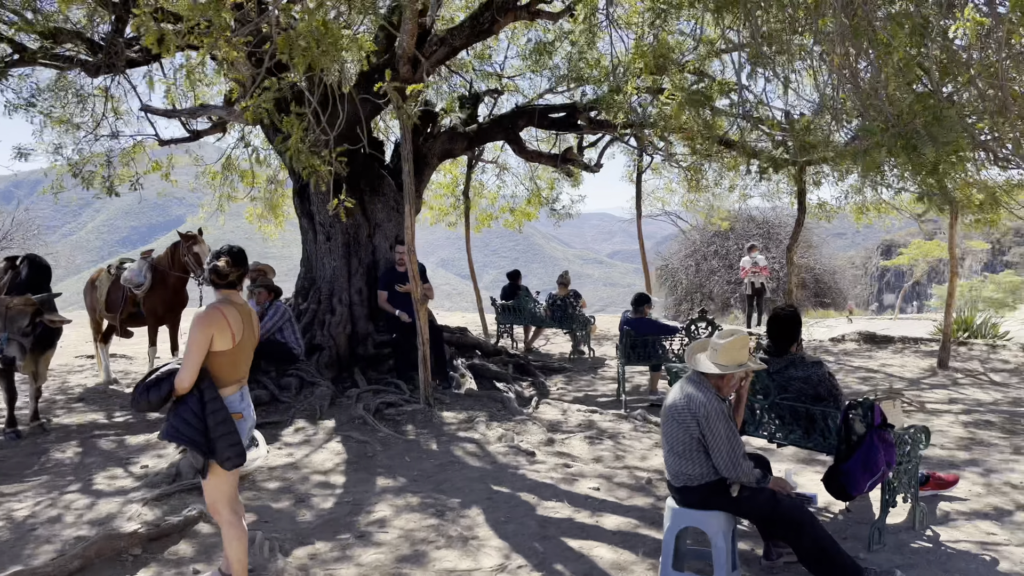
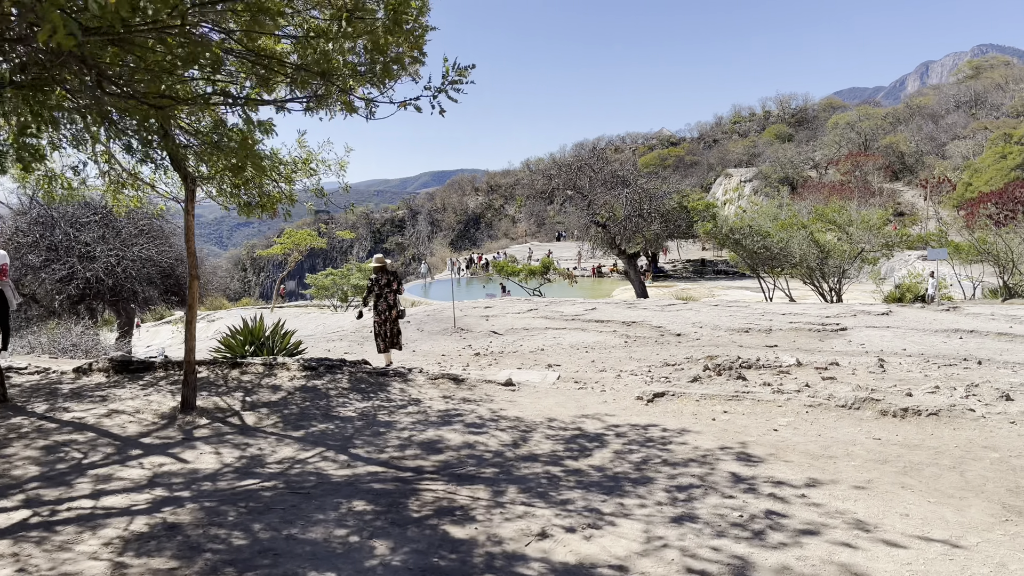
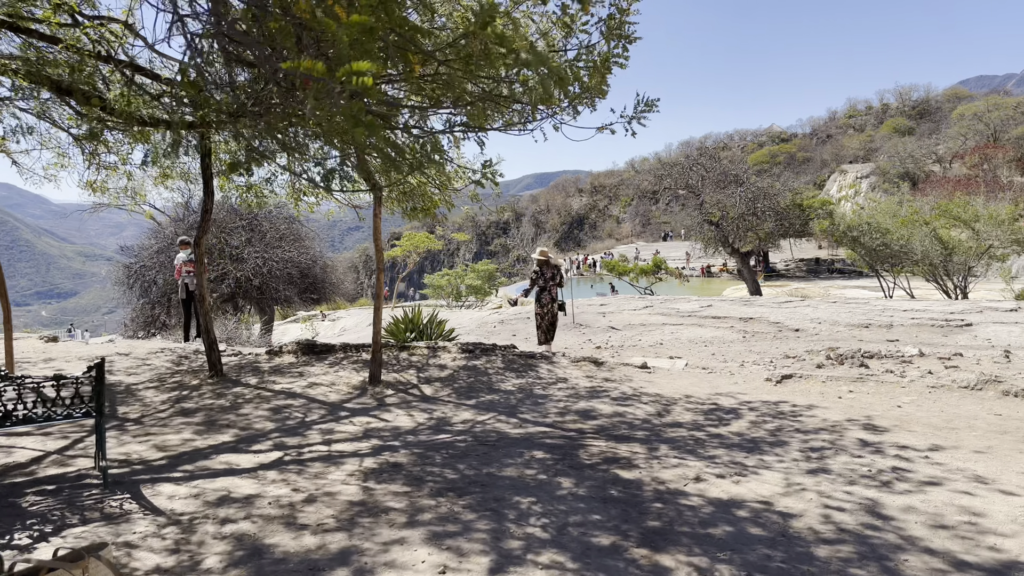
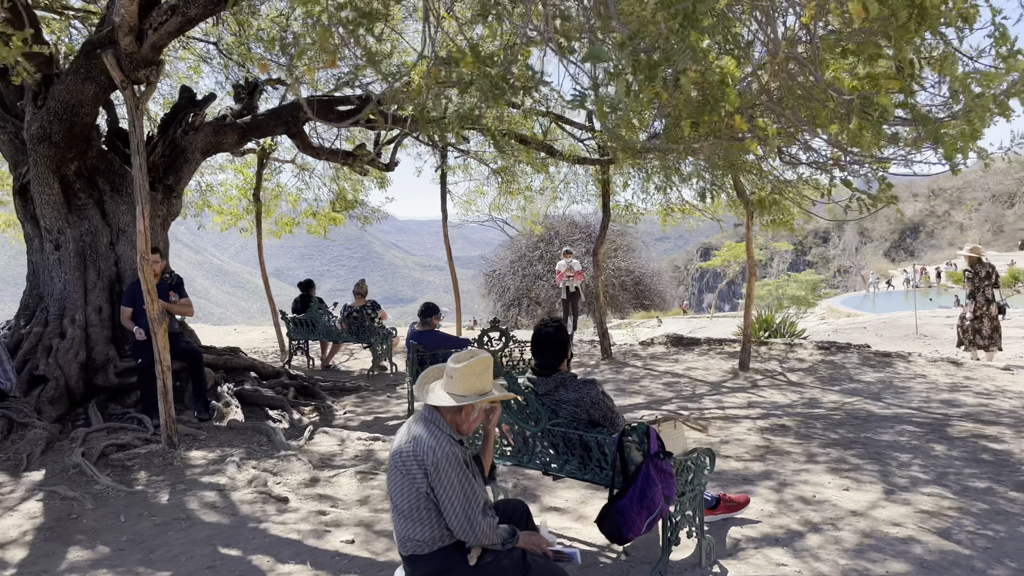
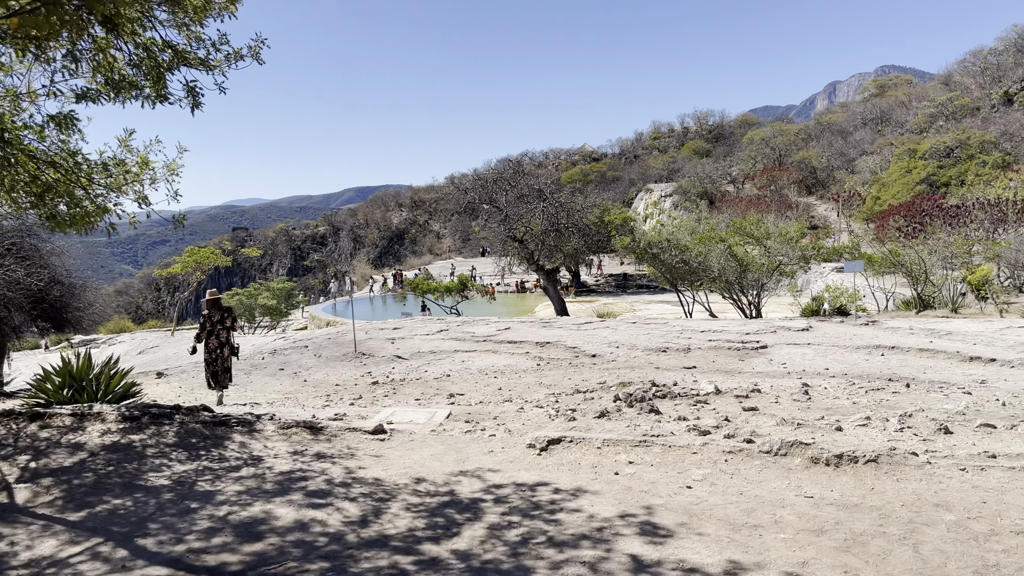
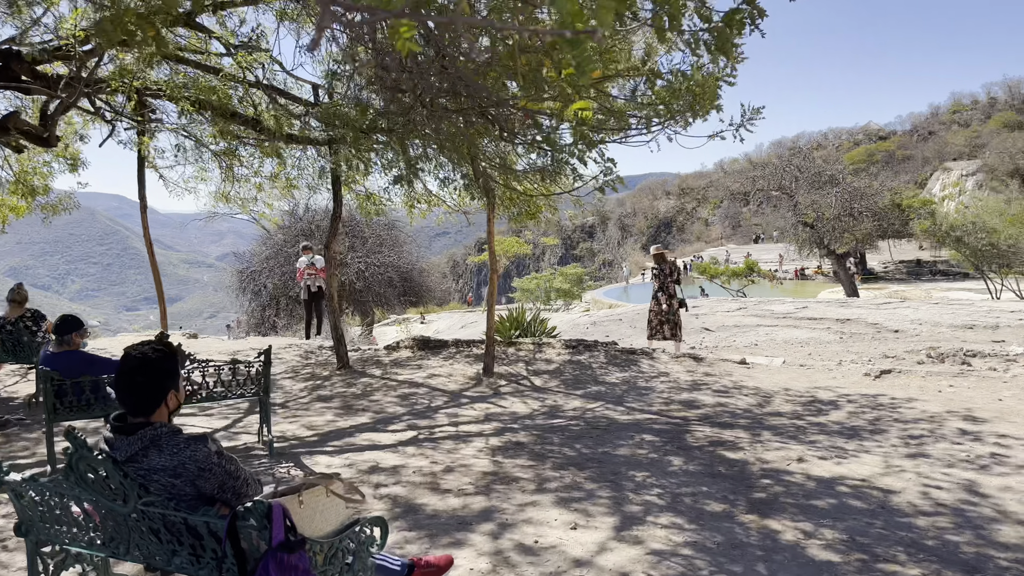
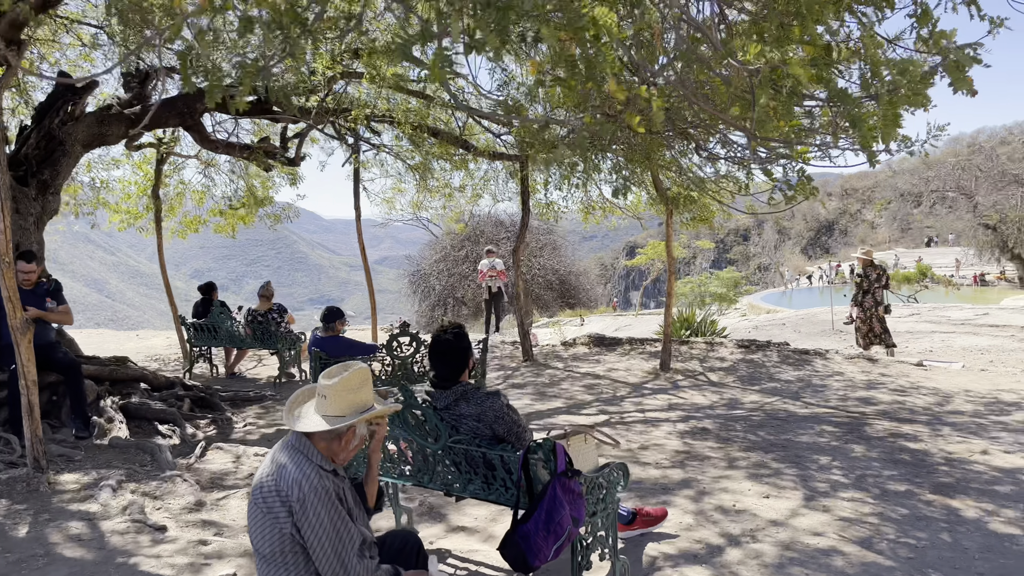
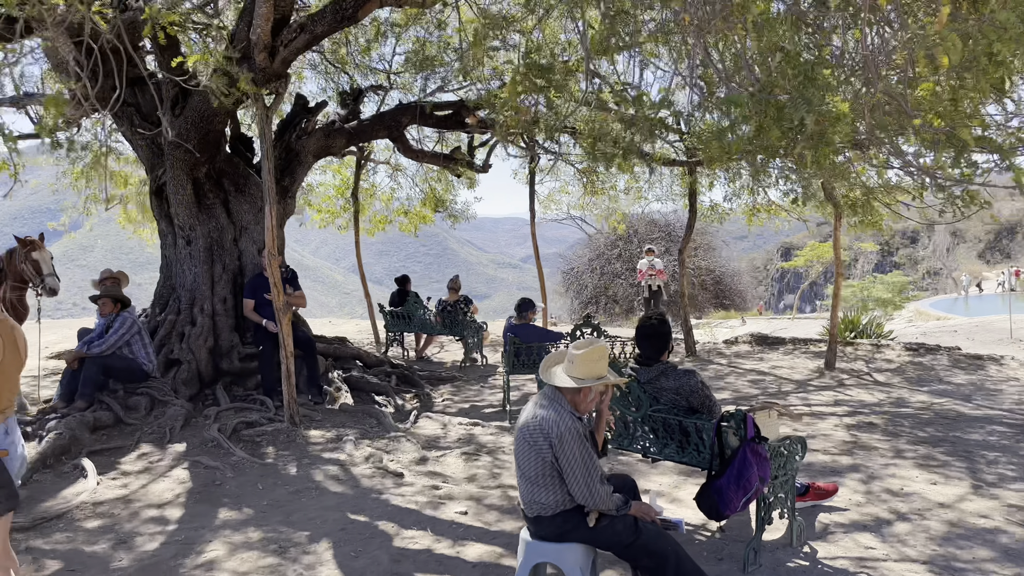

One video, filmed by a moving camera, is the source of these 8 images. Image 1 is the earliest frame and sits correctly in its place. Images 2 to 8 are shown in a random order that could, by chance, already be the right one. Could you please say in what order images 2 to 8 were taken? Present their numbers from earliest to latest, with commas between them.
8, 4, 7, 6, 3, 2, 5
